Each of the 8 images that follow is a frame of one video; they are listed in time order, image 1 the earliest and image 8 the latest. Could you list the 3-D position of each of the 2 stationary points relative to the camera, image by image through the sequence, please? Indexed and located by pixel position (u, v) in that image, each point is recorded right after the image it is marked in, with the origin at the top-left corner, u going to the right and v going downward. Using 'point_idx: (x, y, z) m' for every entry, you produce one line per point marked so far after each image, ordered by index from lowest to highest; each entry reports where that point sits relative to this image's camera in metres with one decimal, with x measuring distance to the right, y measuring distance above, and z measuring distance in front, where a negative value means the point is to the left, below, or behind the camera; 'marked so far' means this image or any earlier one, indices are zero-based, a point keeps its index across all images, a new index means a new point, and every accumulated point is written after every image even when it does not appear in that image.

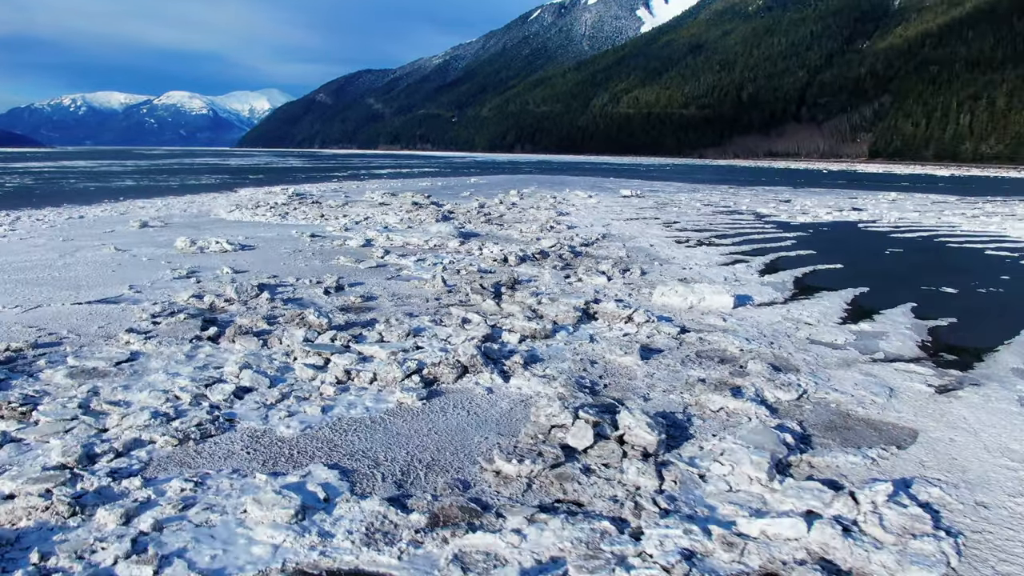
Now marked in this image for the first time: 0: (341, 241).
0: (-3.3, +0.9, +14.8) m
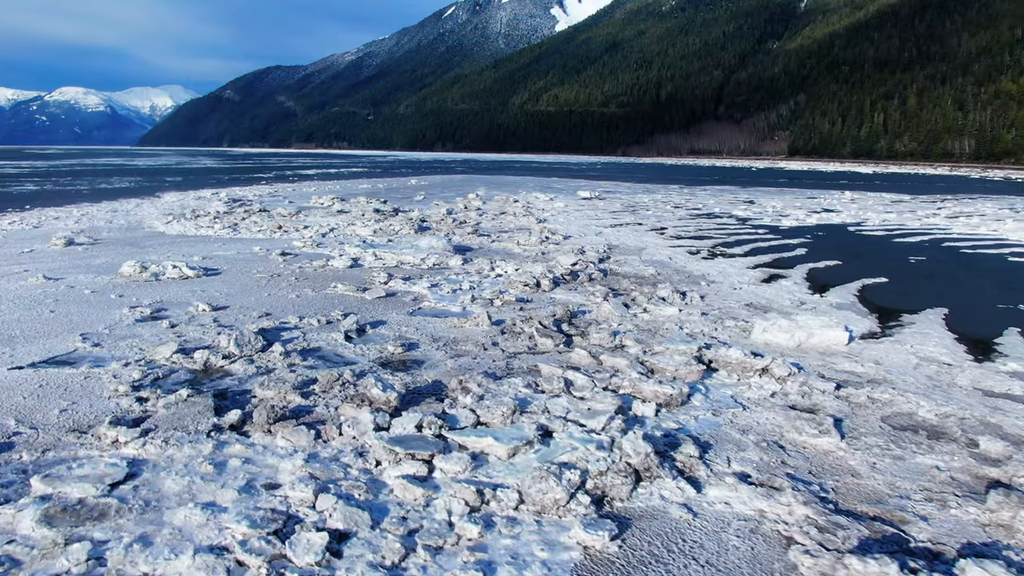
0: (-3.1, +0.4, +12.6) m
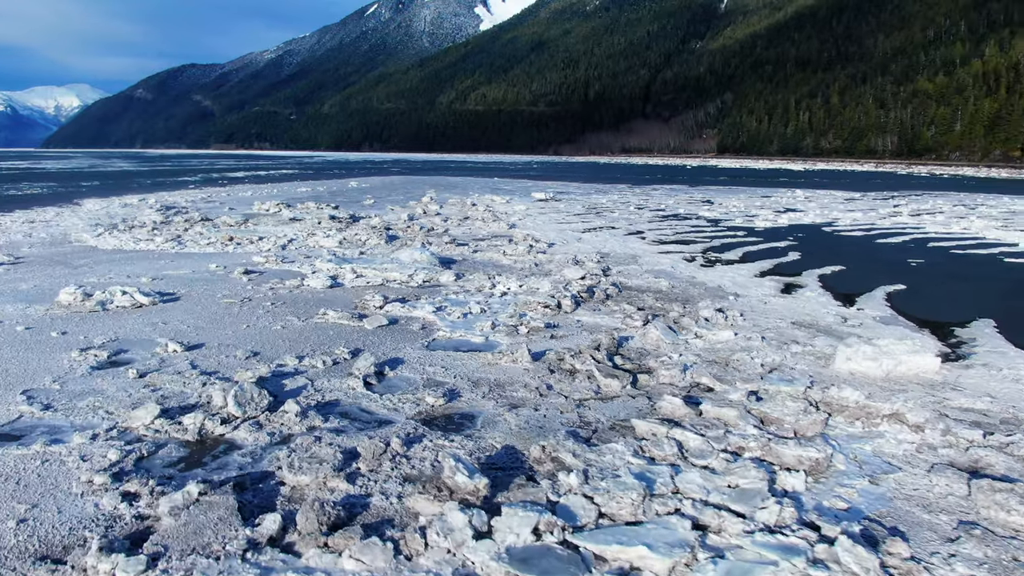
0: (-3.1, +0.1, +11.0) m
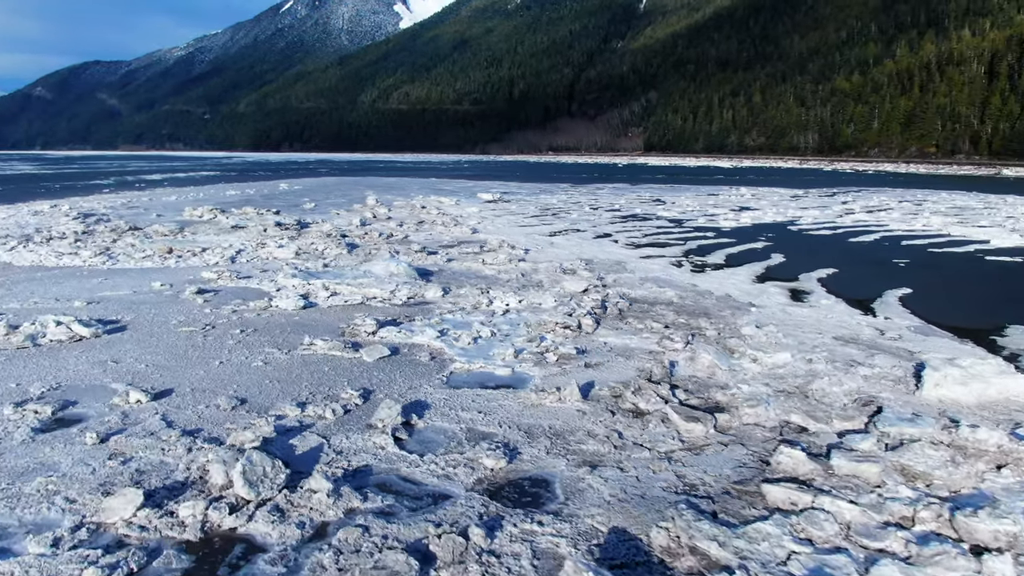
0: (-3.1, -0.2, +9.5) m
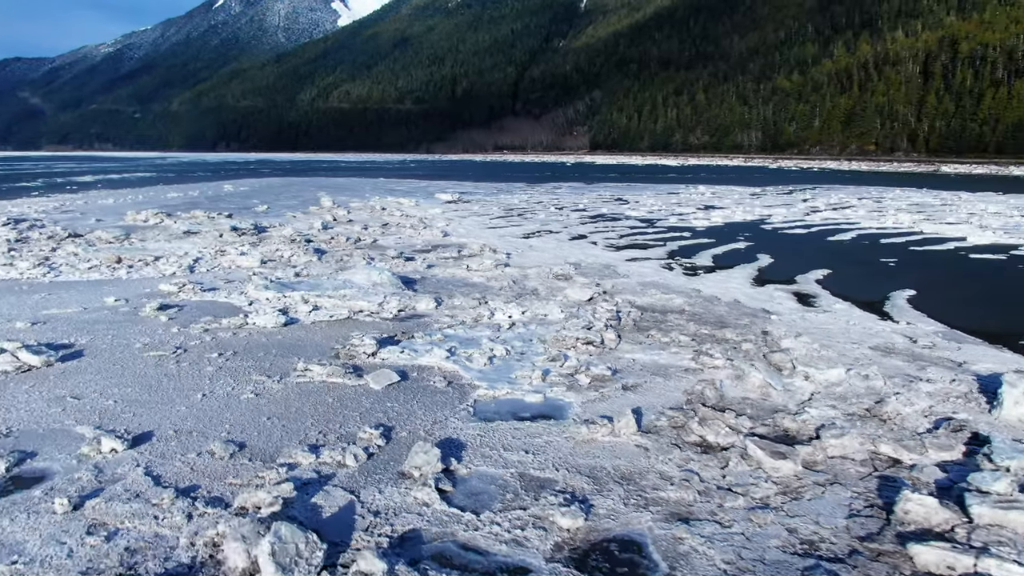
0: (-3.0, -0.3, +8.5) m
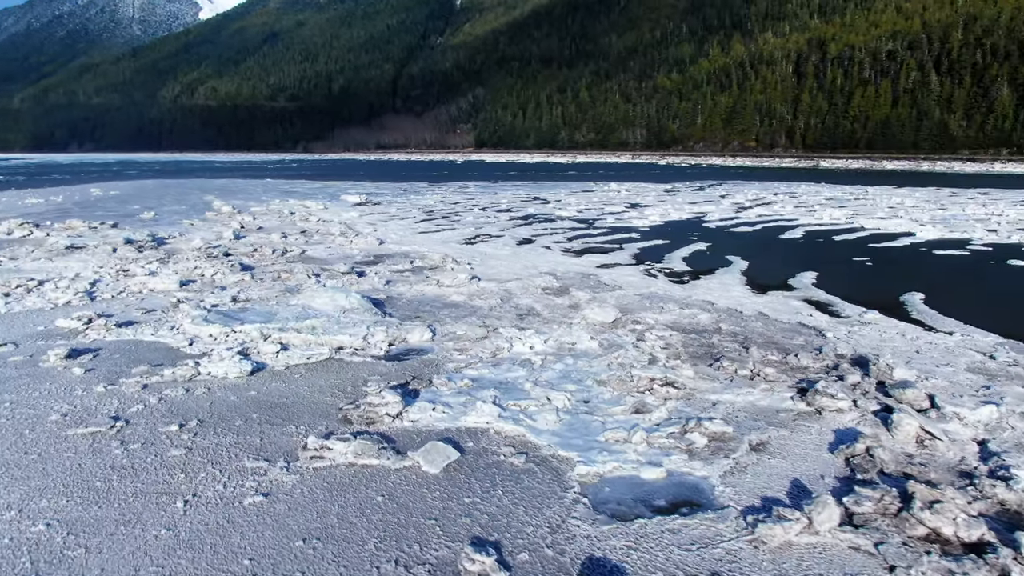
0: (-2.8, -0.6, +6.5) m
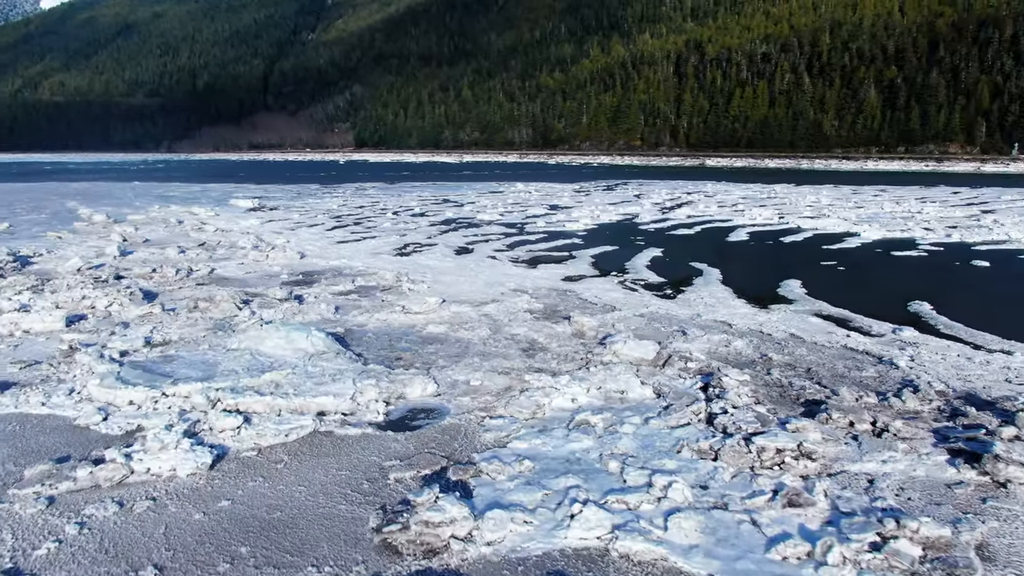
0: (-2.4, -1.0, +4.4) m
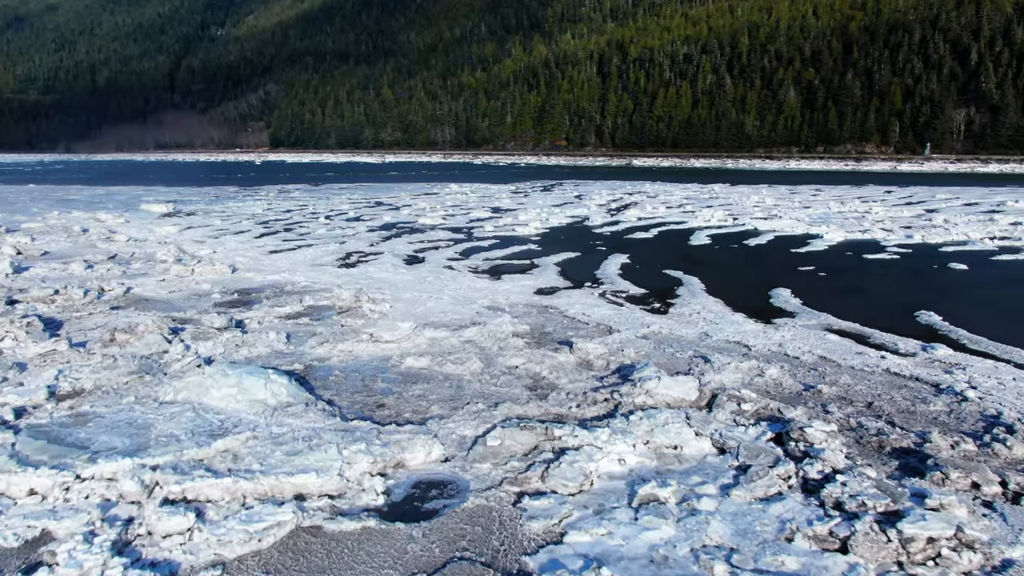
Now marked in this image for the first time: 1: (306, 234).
0: (-2.1, -1.2, +3.0) m
1: (-4.2, +1.1, +16.3) m
